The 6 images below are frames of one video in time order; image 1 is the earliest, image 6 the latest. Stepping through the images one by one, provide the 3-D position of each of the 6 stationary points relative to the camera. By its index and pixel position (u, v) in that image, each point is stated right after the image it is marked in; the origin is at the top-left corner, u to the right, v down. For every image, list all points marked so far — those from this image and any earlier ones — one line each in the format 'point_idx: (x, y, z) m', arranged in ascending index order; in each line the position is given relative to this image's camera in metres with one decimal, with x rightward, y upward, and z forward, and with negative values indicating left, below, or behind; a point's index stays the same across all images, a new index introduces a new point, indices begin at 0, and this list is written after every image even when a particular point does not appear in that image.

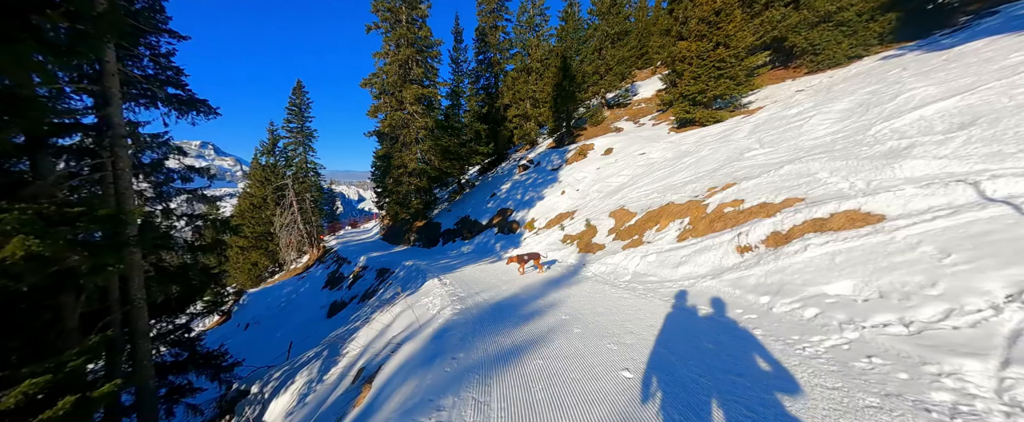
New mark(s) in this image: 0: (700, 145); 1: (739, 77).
0: (+8.0, +2.8, +13.9) m
1: (+11.6, +6.8, +16.6) m
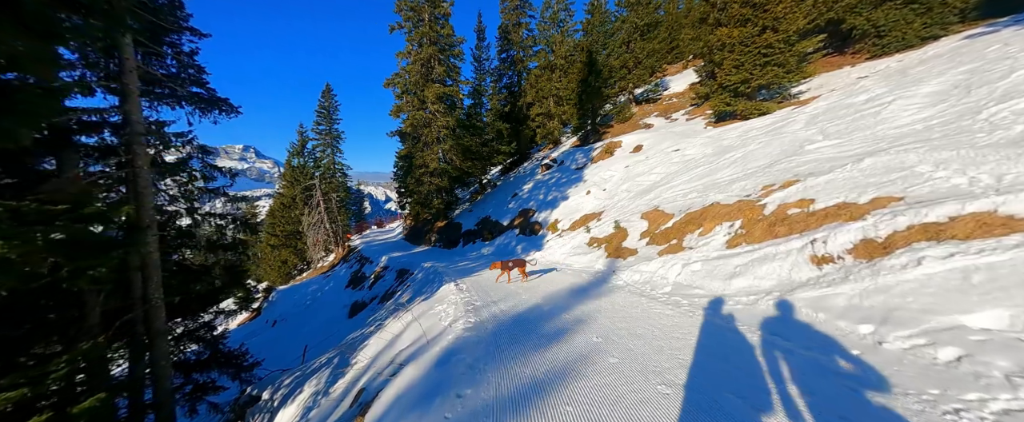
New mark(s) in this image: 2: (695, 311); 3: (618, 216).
0: (+8.9, +2.7, +12.4) m
1: (+12.6, +6.7, +14.9) m
2: (+3.3, -1.8, +5.9) m
3: (+4.2, -0.2, +13.0) m
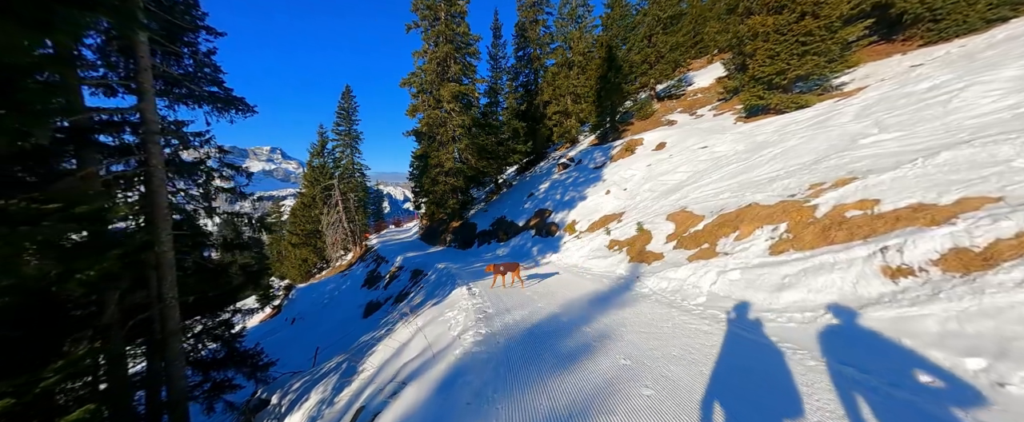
0: (+9.5, +2.7, +11.4) m
1: (+13.3, +6.6, +13.7) m
2: (+3.5, -1.9, +5.2) m
3: (+4.8, -0.2, +12.2) m
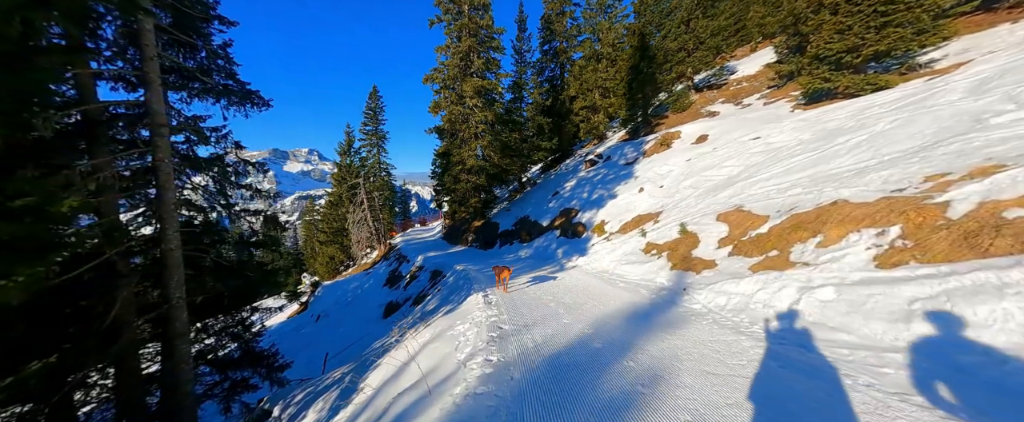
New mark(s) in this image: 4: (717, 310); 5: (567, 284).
0: (+10.2, +2.7, +9.5) m
1: (+14.2, +6.6, +11.5) m
2: (+3.7, -1.8, +3.7) m
3: (+5.6, -0.2, +10.6) m
4: (+3.8, -1.8, +6.1) m
5: (+1.9, -2.3, +10.5) m
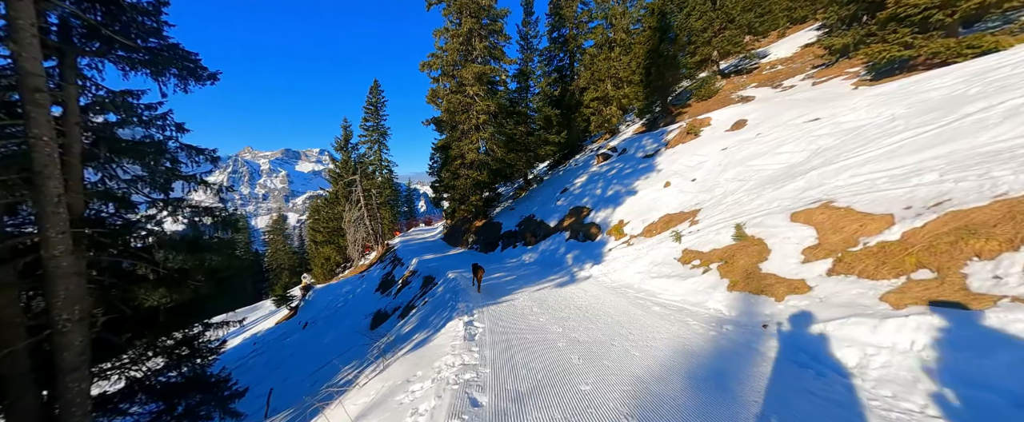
0: (+10.1, +2.7, +6.8) m
1: (+14.2, +6.6, +8.7) m
2: (+3.5, -1.8, +1.2) m
3: (+5.5, -0.1, +8.0) m
4: (+3.6, -1.7, +3.5) m
5: (+1.8, -2.3, +8.0) m
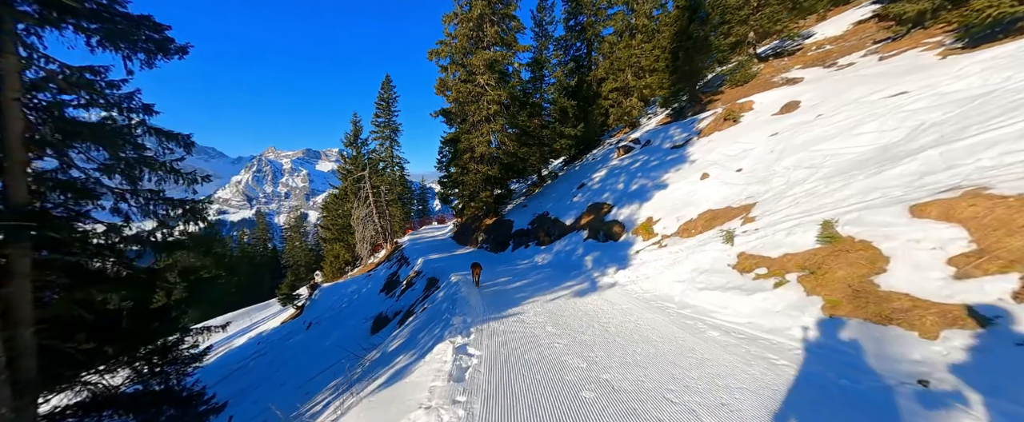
0: (+10.2, +2.8, +4.6) m
1: (+14.4, +6.7, +6.4) m
2: (+3.3, -1.6, -0.7) m
3: (+5.6, 0.0, +6.1) m
4: (+3.6, -1.6, +1.7) m
5: (+2.0, -2.1, +6.2) m
